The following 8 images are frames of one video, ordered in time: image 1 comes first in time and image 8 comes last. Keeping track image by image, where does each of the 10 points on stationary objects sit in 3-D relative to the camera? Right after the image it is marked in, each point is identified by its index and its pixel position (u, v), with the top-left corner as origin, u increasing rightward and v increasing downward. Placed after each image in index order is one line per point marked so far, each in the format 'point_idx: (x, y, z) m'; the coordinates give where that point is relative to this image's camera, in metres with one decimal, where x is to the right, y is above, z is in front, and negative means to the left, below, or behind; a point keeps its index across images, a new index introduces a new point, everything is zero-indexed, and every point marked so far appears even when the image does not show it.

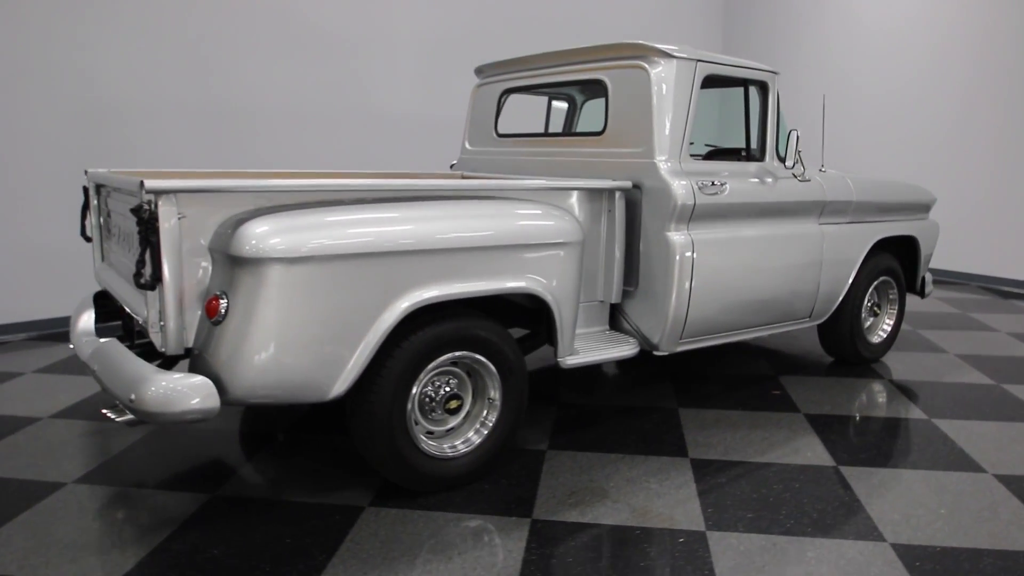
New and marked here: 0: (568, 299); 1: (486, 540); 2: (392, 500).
0: (+0.2, 0.0, +2.8) m
1: (-0.1, -0.8, +2.3) m
2: (-0.4, -0.8, +2.5) m
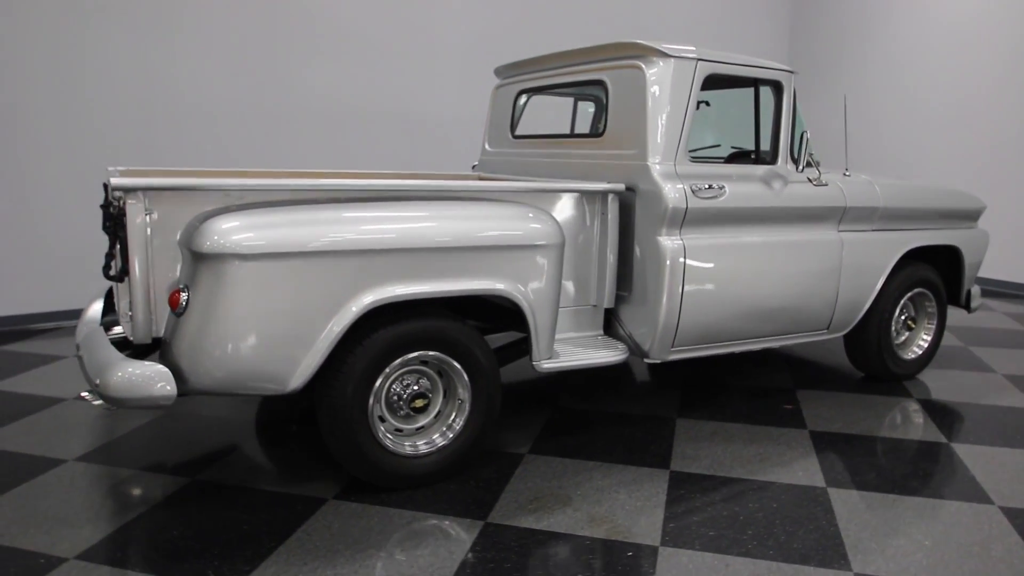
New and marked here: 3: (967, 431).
0: (+0.1, -0.1, +2.8) m
1: (-0.3, -0.8, +2.3) m
2: (-0.6, -0.8, +2.6) m
3: (+2.1, -0.6, +3.3) m
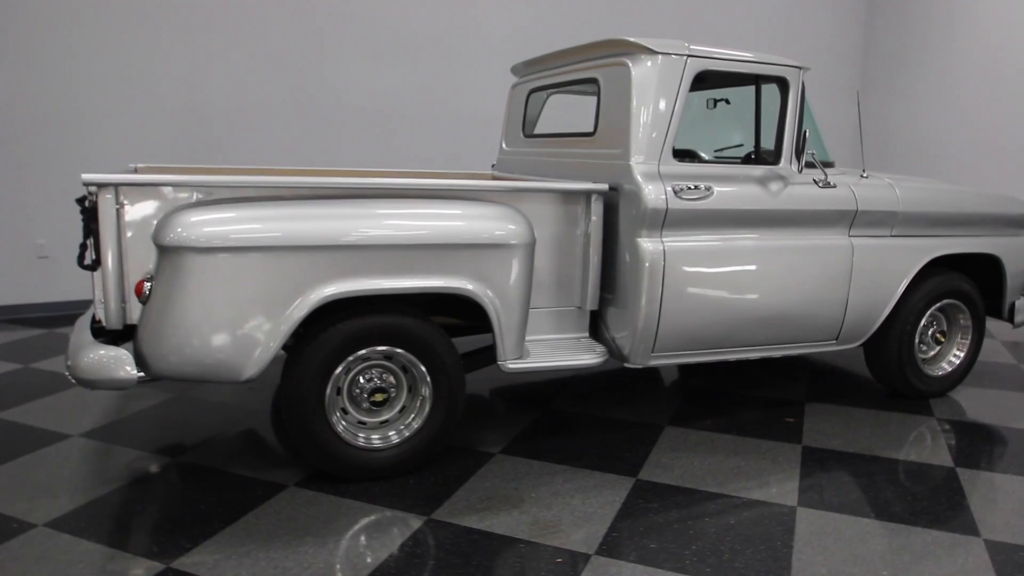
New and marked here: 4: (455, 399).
0: (0.0, -0.1, +2.8) m
1: (-0.5, -0.8, +2.3) m
2: (-0.7, -0.7, +2.6) m
3: (+2.0, -0.7, +3.0) m
4: (-0.2, -0.4, +2.7) m
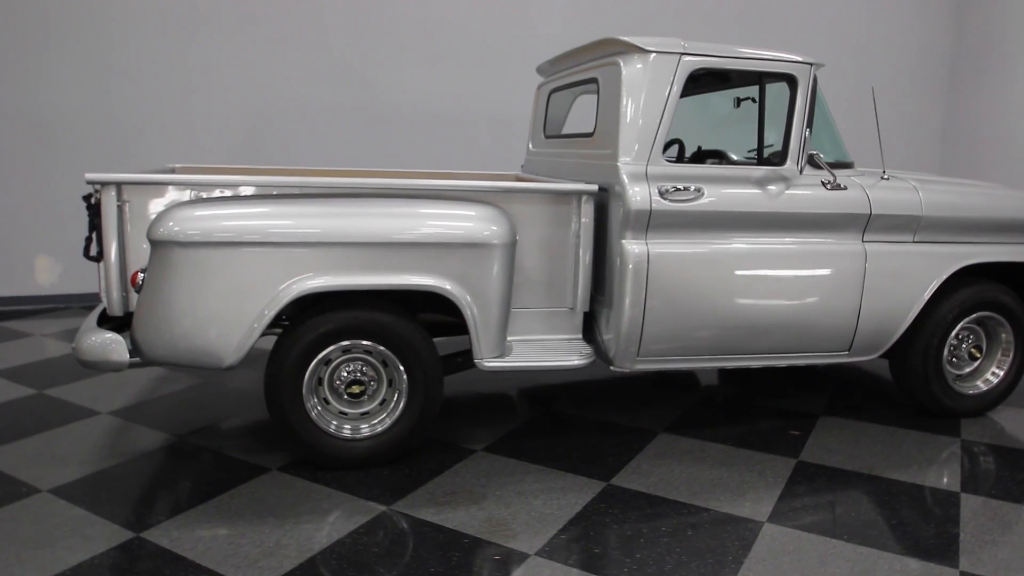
0: (-0.1, -0.1, +2.8) m
1: (-0.6, -0.8, +2.4) m
2: (-0.8, -0.7, +2.8) m
3: (+1.9, -0.7, +2.8) m
4: (-0.3, -0.4, +2.8) m
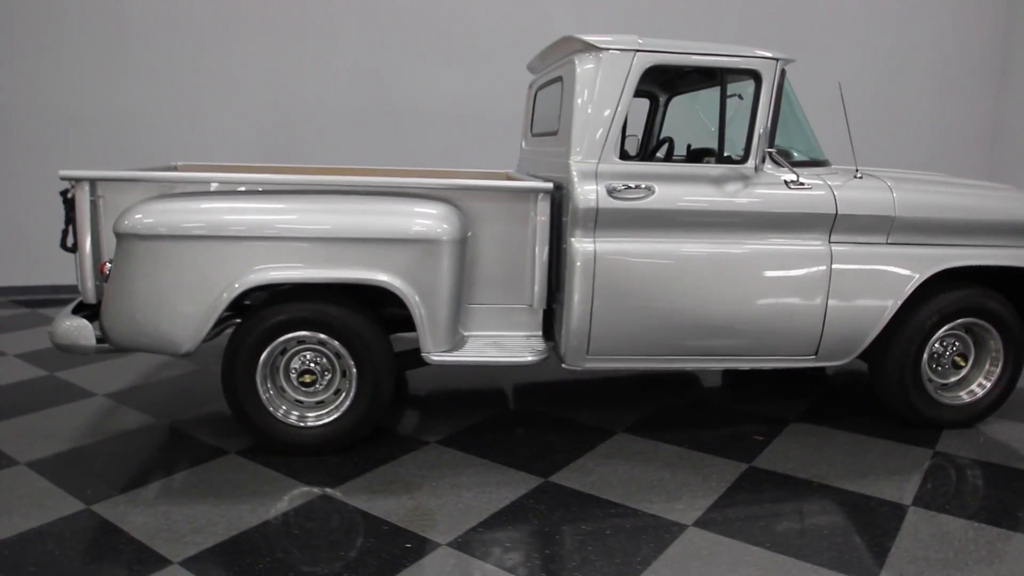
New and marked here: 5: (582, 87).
0: (-0.3, 0.0, +2.9) m
1: (-0.9, -0.8, +2.5) m
2: (-1.1, -0.7, +2.9) m
3: (+1.7, -0.8, +2.6) m
4: (-0.5, -0.4, +2.9) m
5: (+0.3, +0.8, +2.9) m
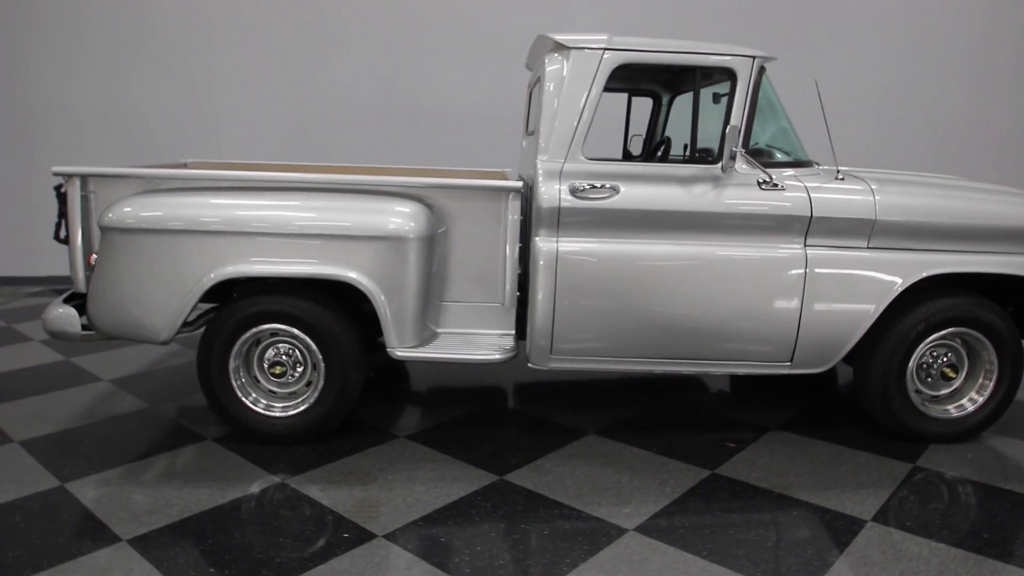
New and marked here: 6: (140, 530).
0: (-0.4, 0.0, +2.9) m
1: (-1.1, -0.7, +2.6) m
2: (-1.2, -0.7, +3.0) m
3: (+1.5, -0.8, +2.5) m
4: (-0.7, -0.4, +2.9) m
5: (+0.2, +0.8, +2.9) m
6: (-1.2, -0.8, +2.3) m
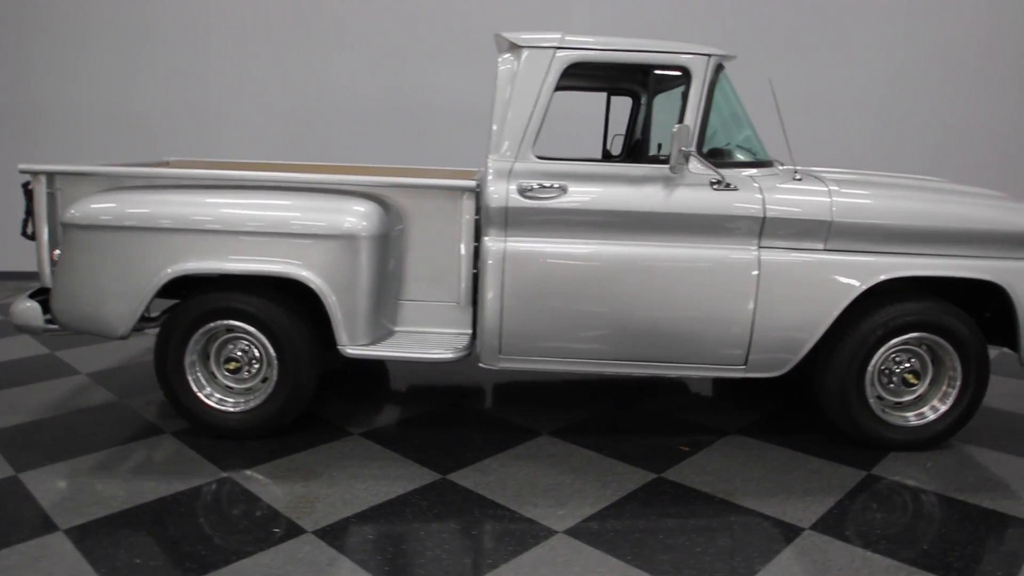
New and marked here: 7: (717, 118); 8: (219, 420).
0: (-0.6, 0.0, +2.9) m
1: (-1.3, -0.7, +2.7) m
2: (-1.4, -0.6, +3.1) m
3: (+1.3, -0.8, +2.4) m
4: (-0.9, -0.4, +3.0) m
5: (0.0, +0.8, +2.8) m
6: (-1.5, -0.8, +2.4) m
7: (+0.8, +0.7, +2.9) m
8: (-1.2, -0.6, +3.0) m
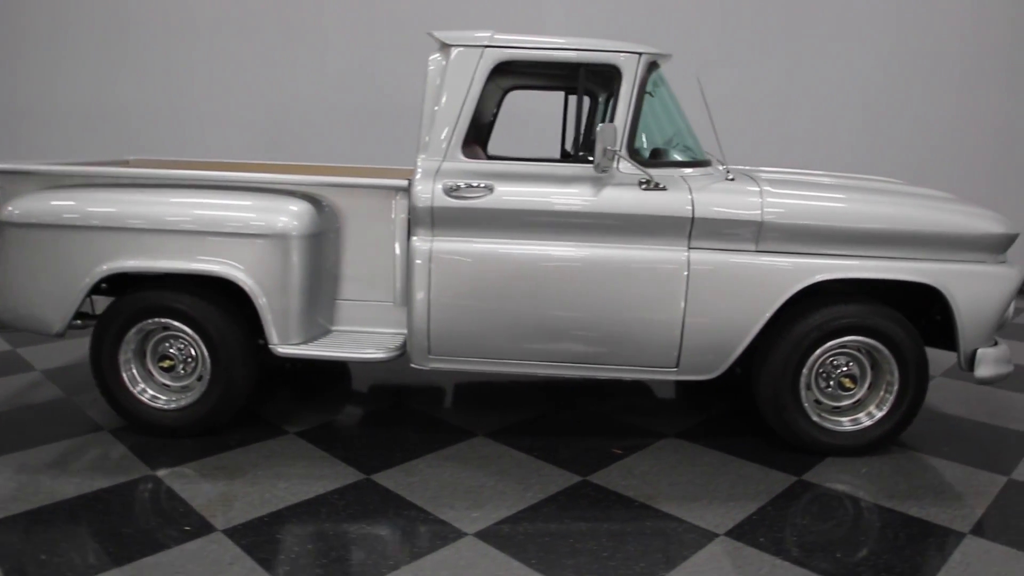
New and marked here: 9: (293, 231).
0: (-0.9, 0.0, +2.9) m
1: (-1.6, -0.7, +2.7) m
2: (-1.7, -0.6, +3.1) m
3: (+1.0, -0.8, +2.4) m
4: (-1.2, -0.4, +3.0) m
5: (-0.3, +0.8, +2.8) m
6: (-1.7, -0.8, +2.4) m
7: (+0.6, +0.7, +2.9) m
8: (-1.5, -0.5, +3.0) m
9: (-0.9, +0.2, +2.9) m
